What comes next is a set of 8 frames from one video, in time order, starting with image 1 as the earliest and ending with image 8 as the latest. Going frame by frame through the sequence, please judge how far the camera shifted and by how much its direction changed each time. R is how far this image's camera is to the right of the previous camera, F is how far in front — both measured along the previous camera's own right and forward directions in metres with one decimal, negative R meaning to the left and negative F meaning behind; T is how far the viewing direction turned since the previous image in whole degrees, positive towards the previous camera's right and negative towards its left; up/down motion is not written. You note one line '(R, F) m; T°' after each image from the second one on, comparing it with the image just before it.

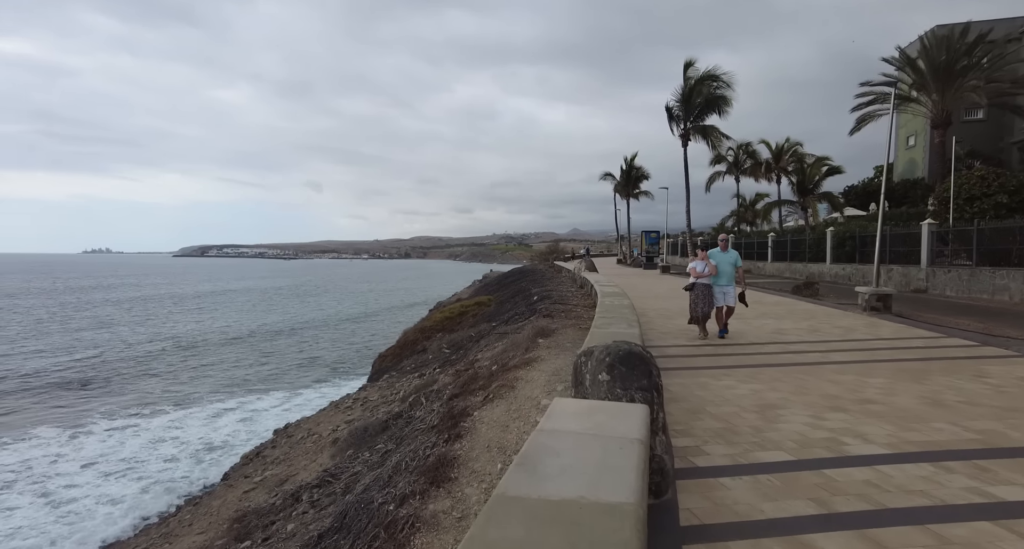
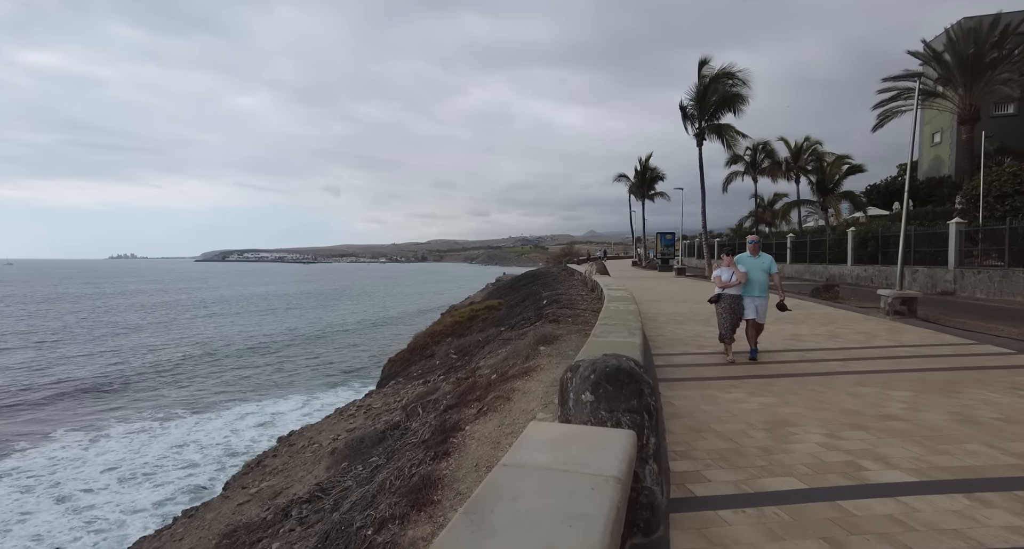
(+0.2, +0.3) m; -2°
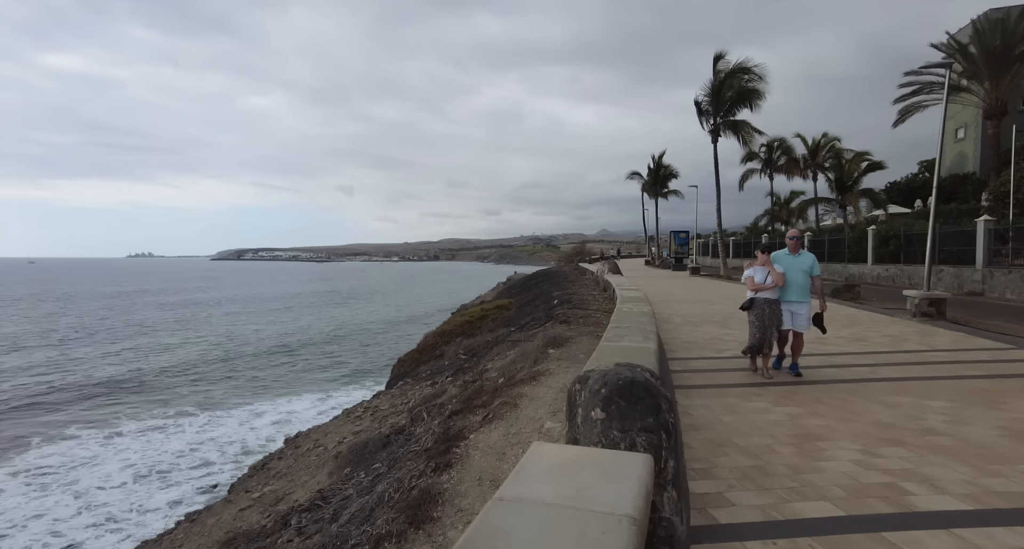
(0.0, +0.2) m; -1°
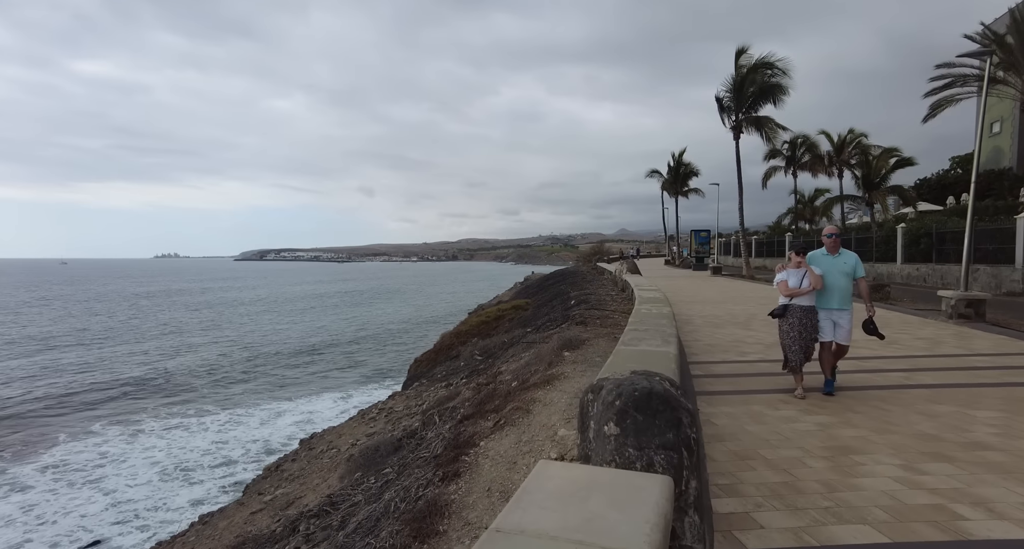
(0.0, +0.2) m; -2°
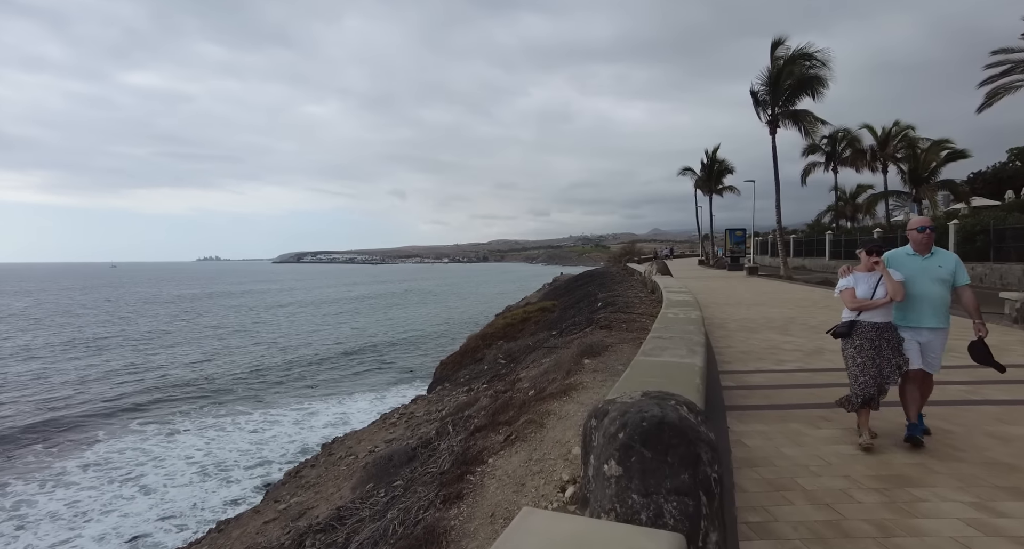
(+0.1, +0.3) m; -3°
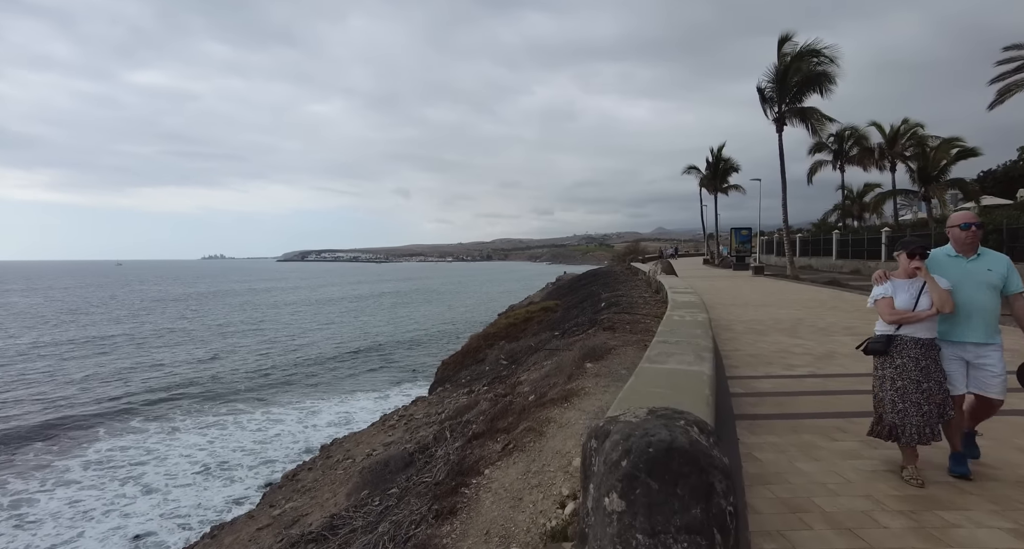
(0.0, +0.2) m; 0°
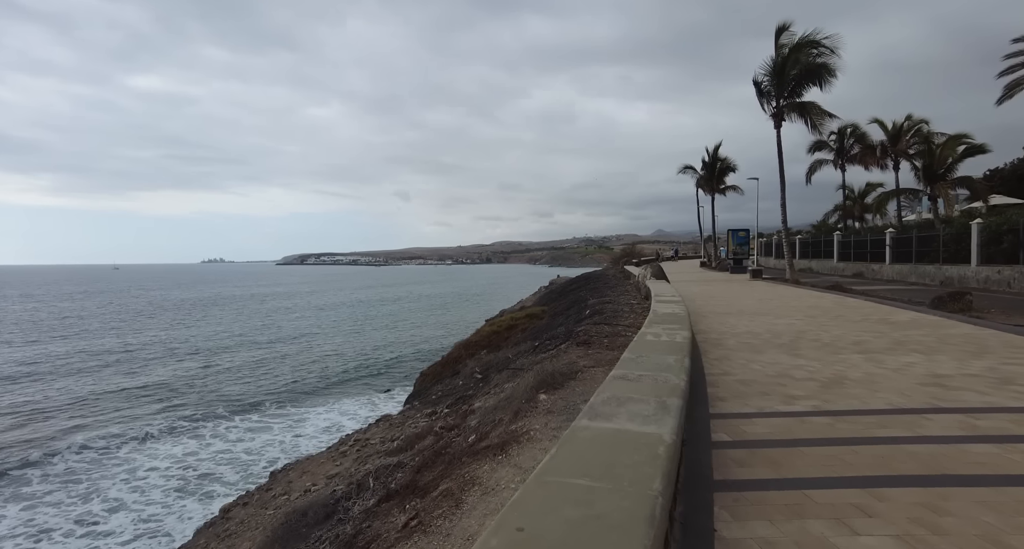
(+0.5, +1.0) m; 0°
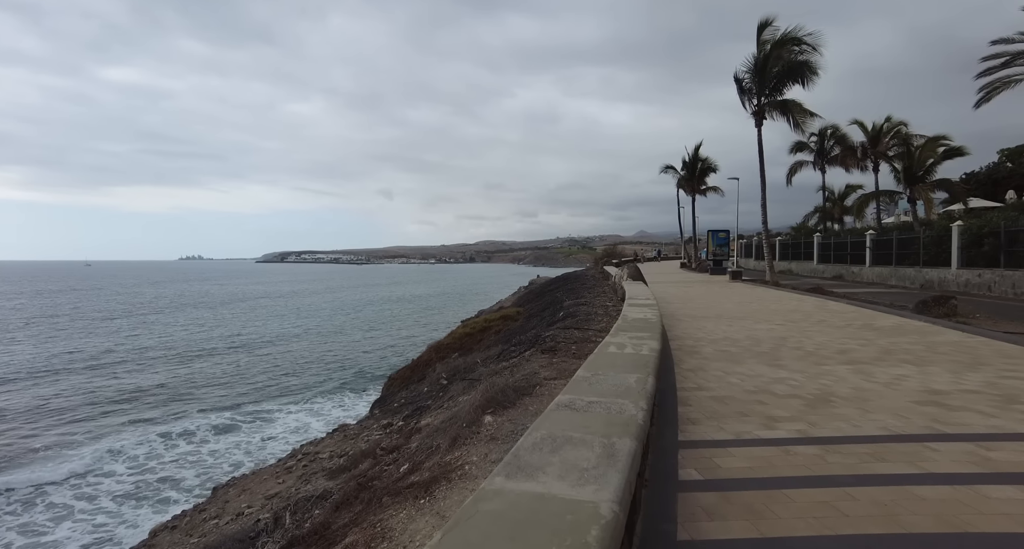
(+0.3, +0.6) m; +2°
